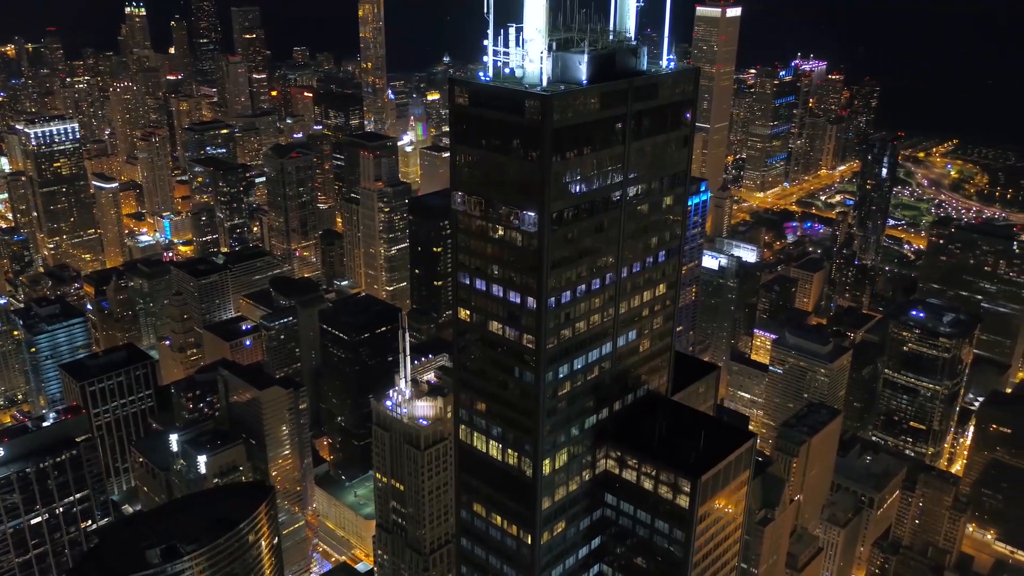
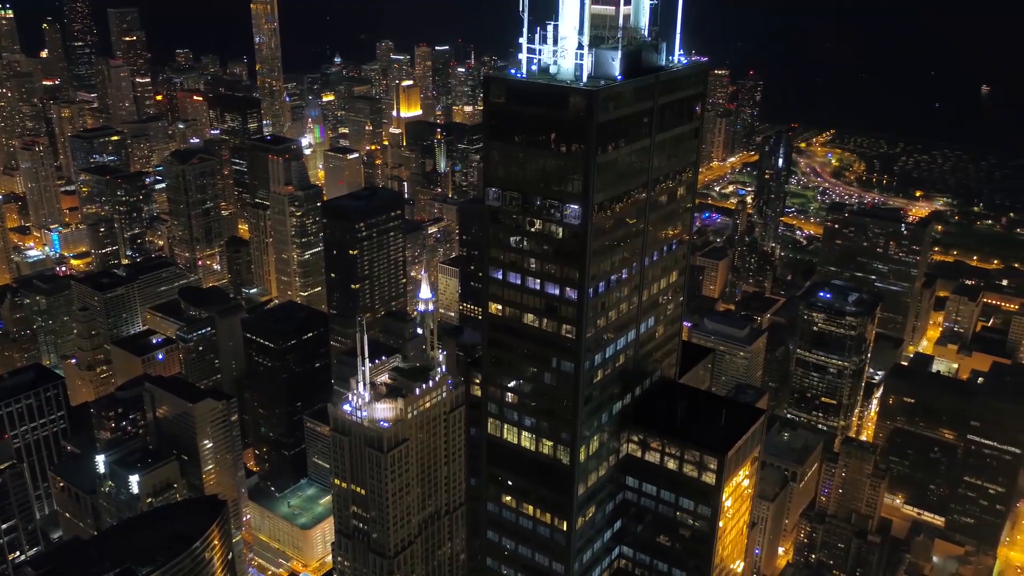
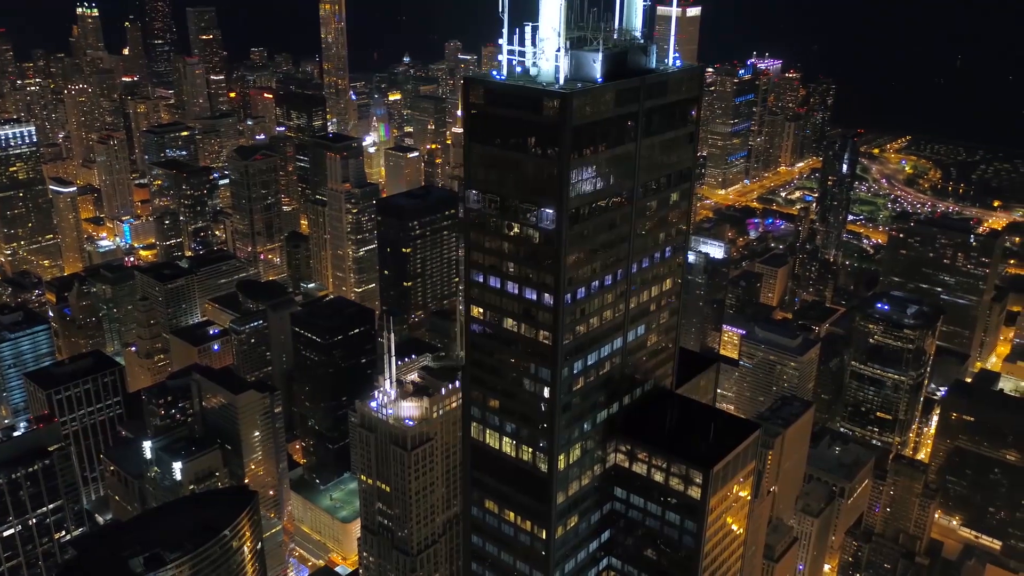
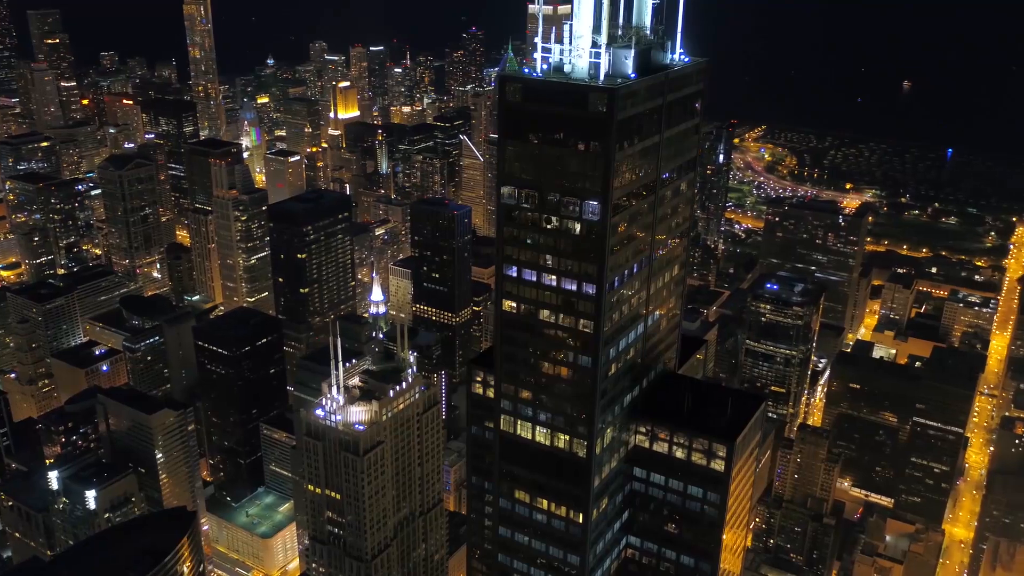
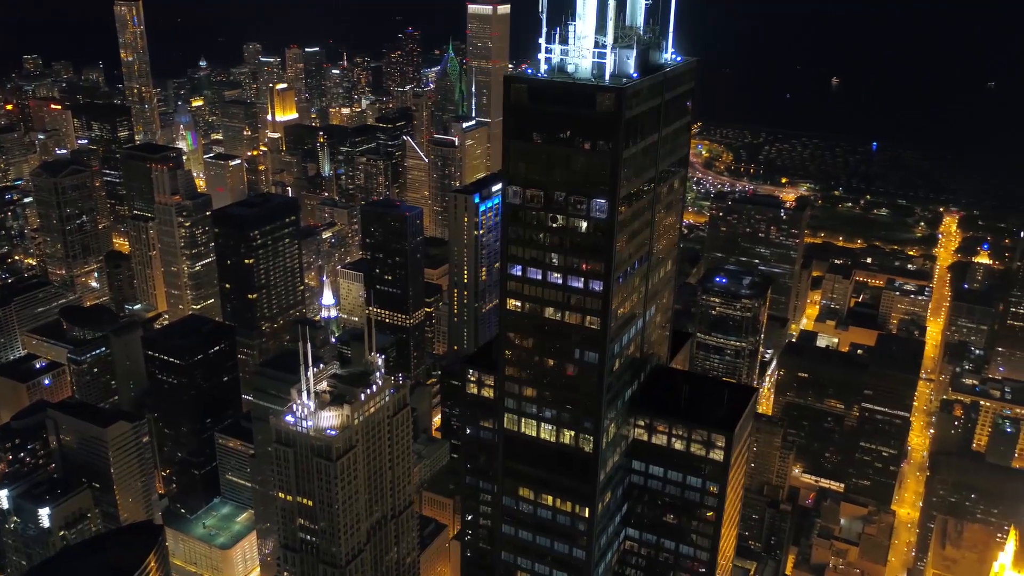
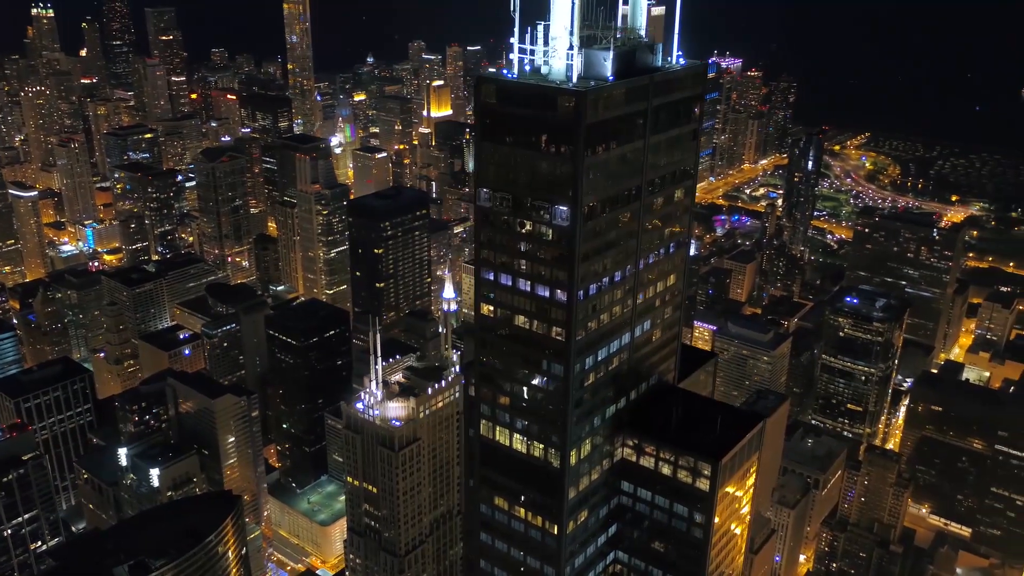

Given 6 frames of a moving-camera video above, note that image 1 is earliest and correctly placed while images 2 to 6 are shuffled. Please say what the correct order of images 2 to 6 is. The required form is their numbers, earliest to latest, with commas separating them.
3, 6, 2, 4, 5
